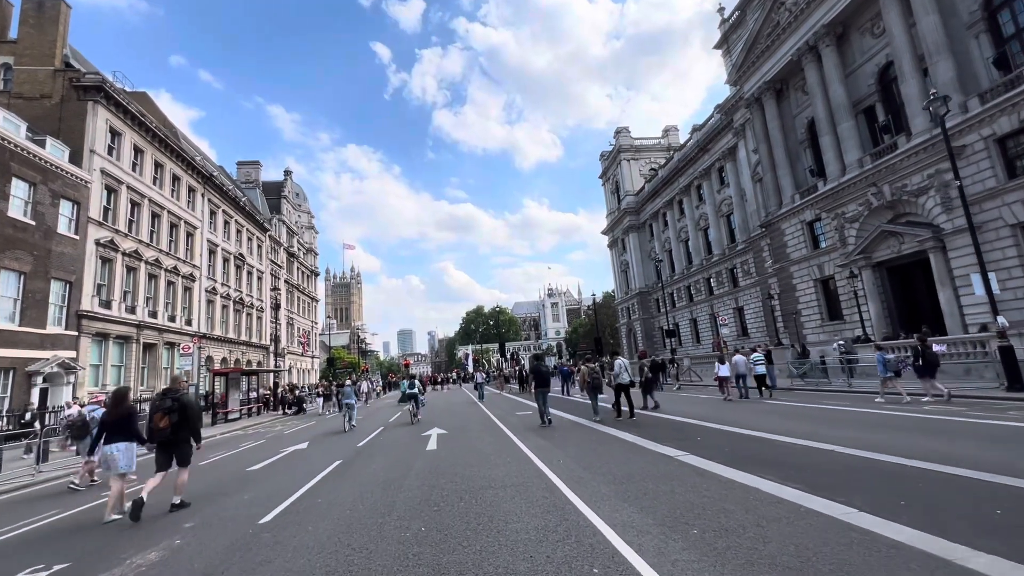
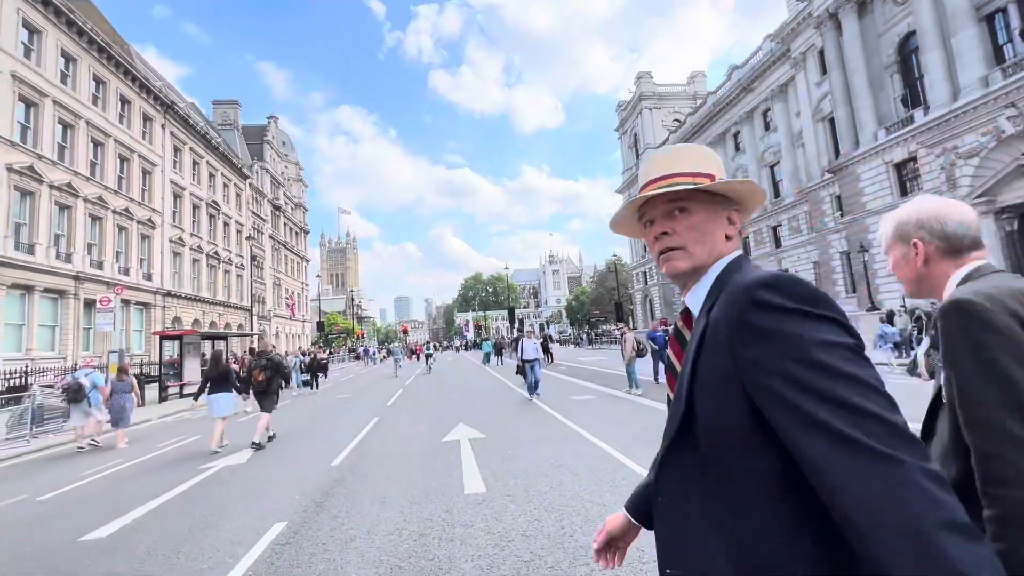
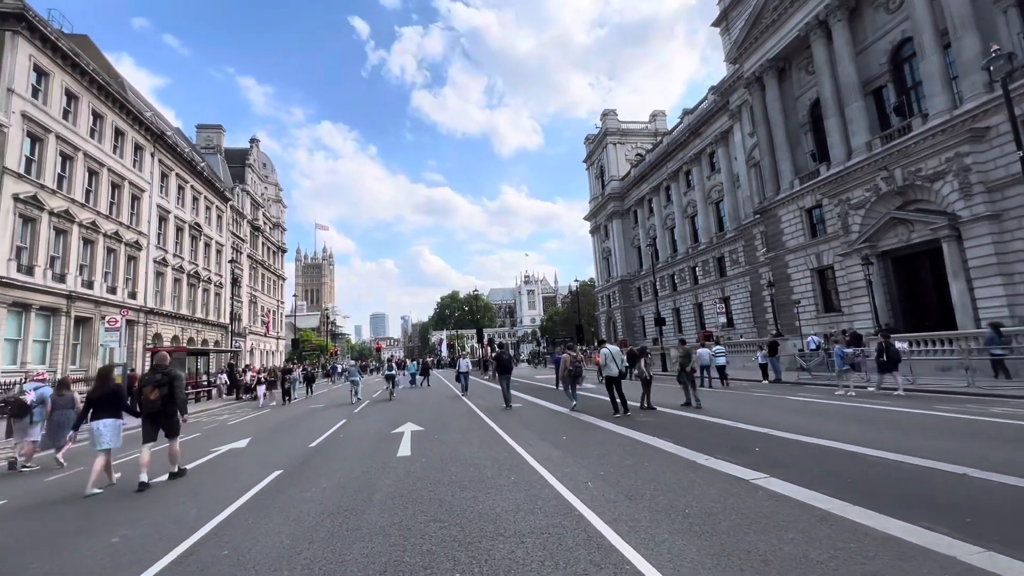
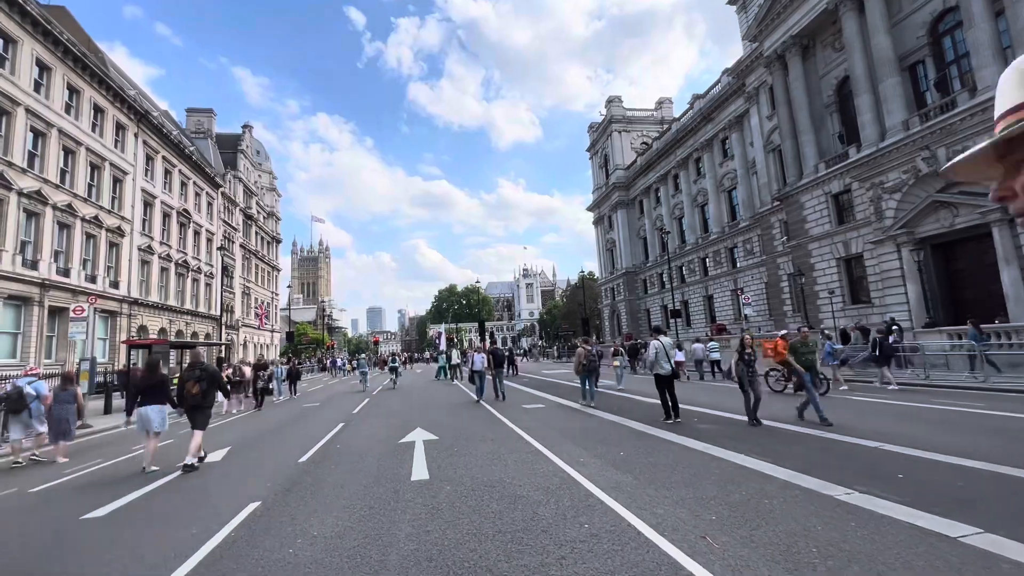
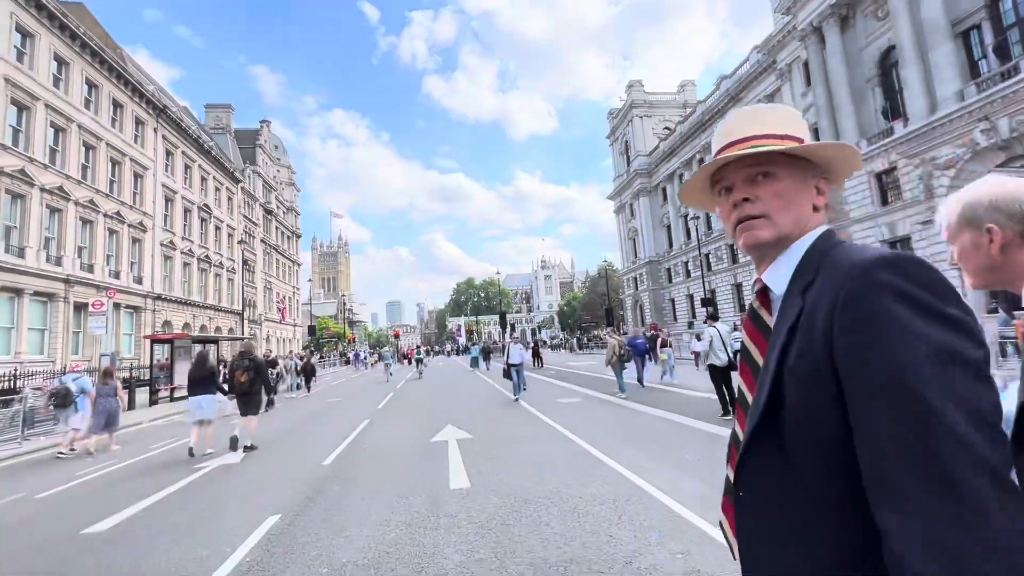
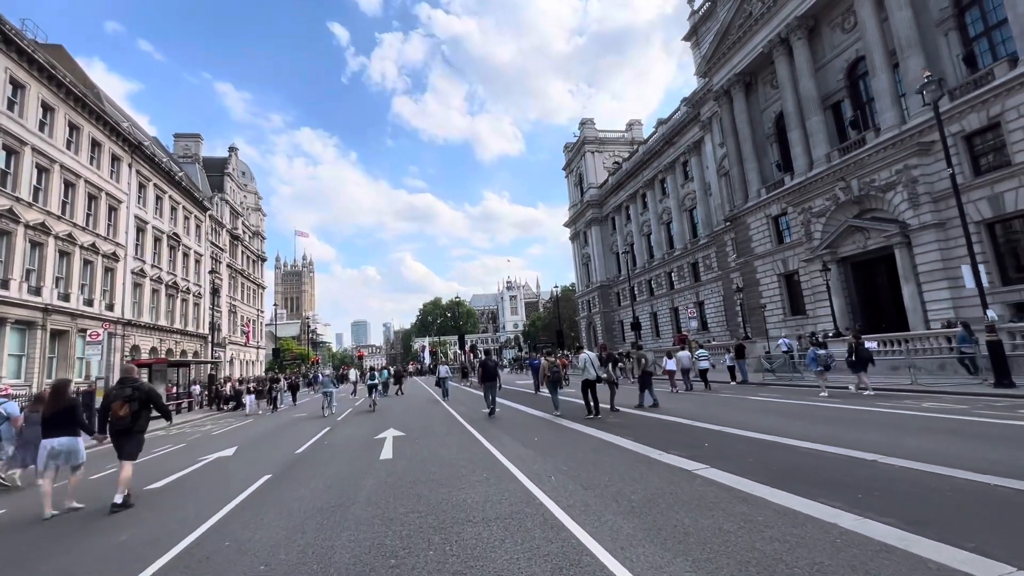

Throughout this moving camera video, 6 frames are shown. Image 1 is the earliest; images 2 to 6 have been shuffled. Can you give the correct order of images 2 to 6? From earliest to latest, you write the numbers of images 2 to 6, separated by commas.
6, 3, 4, 5, 2
